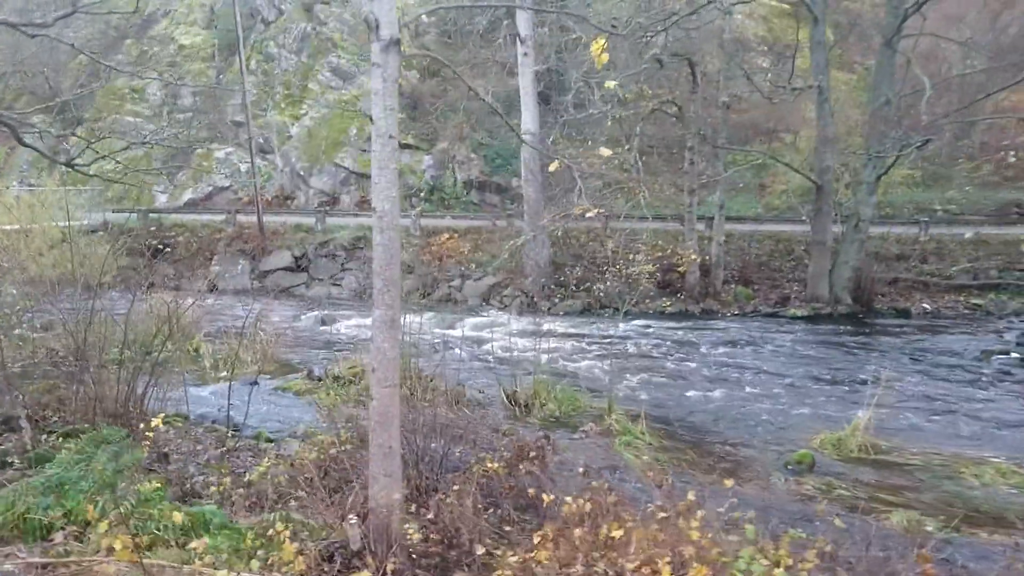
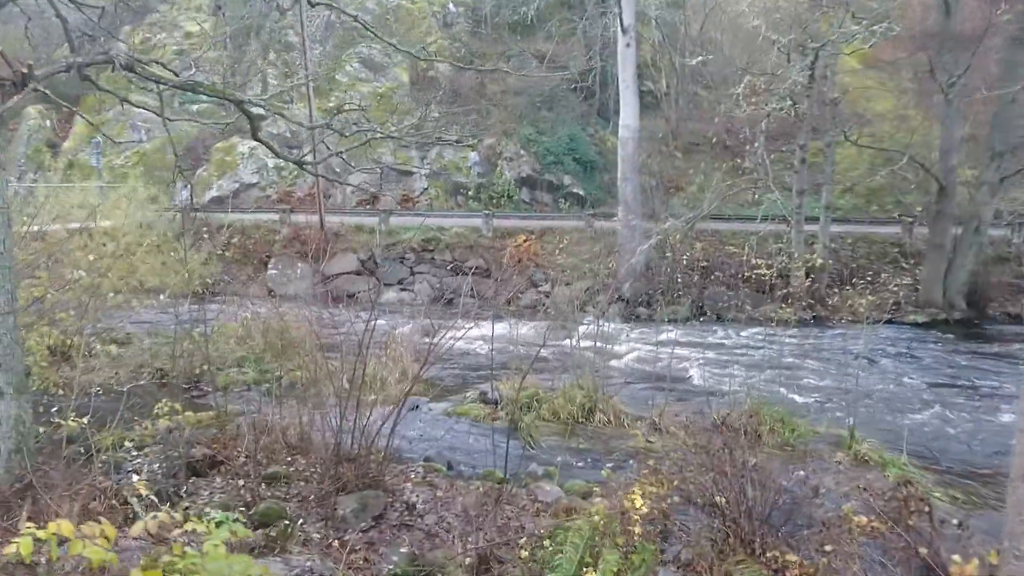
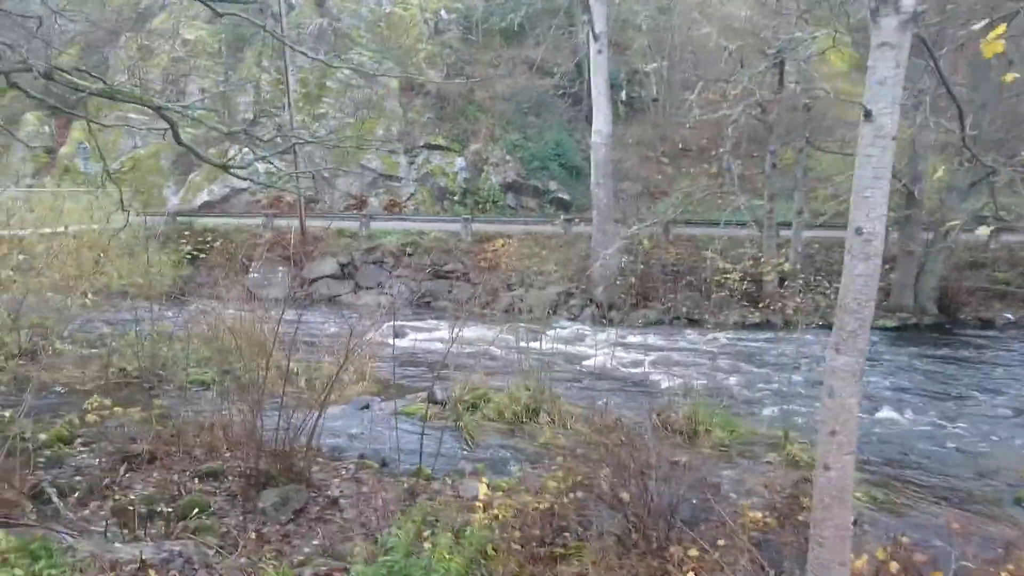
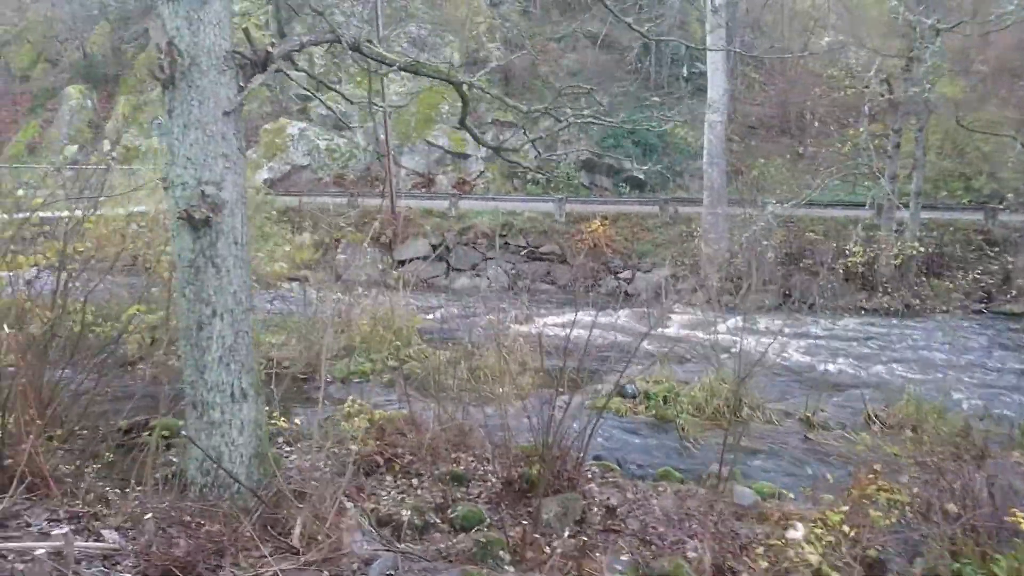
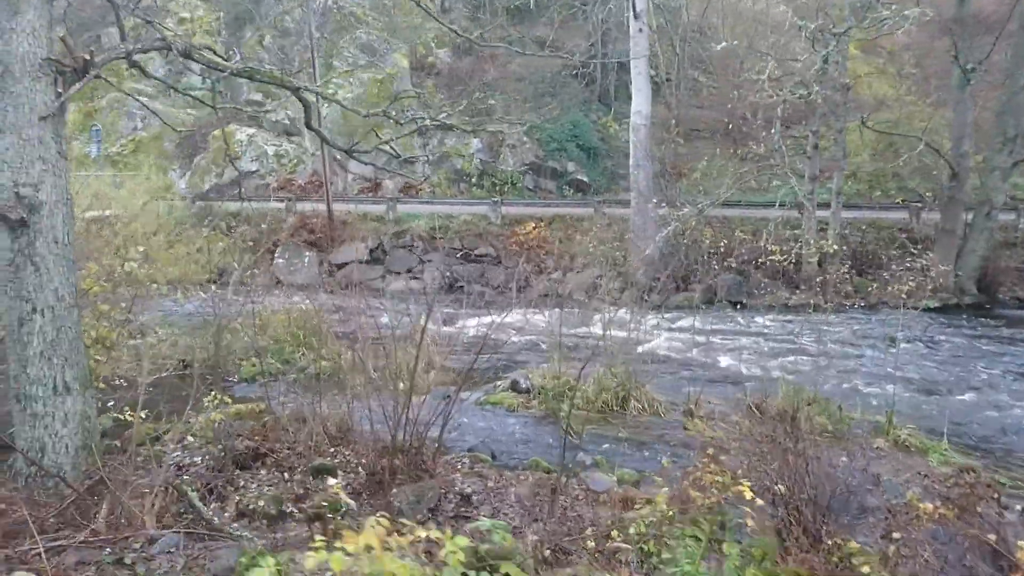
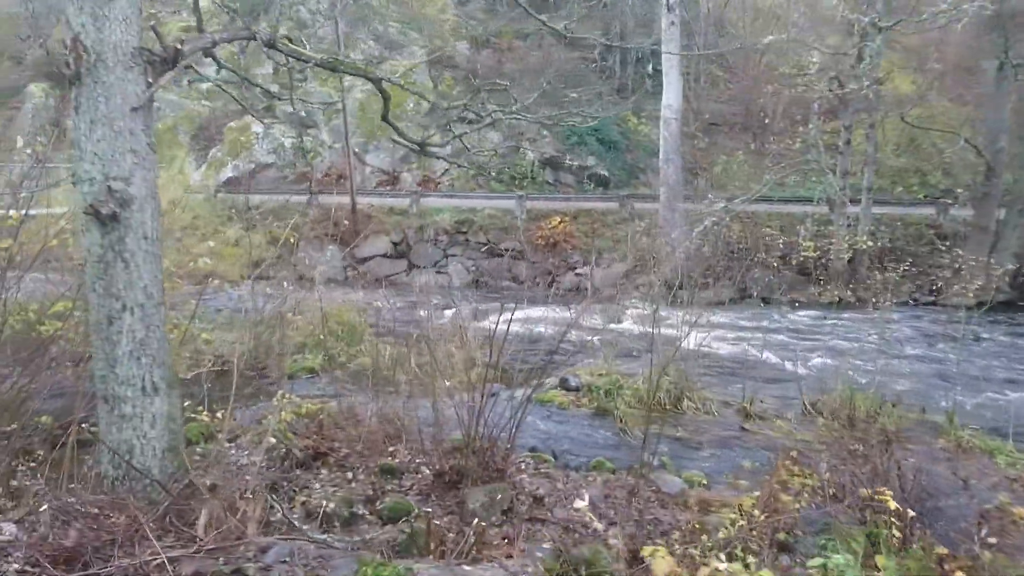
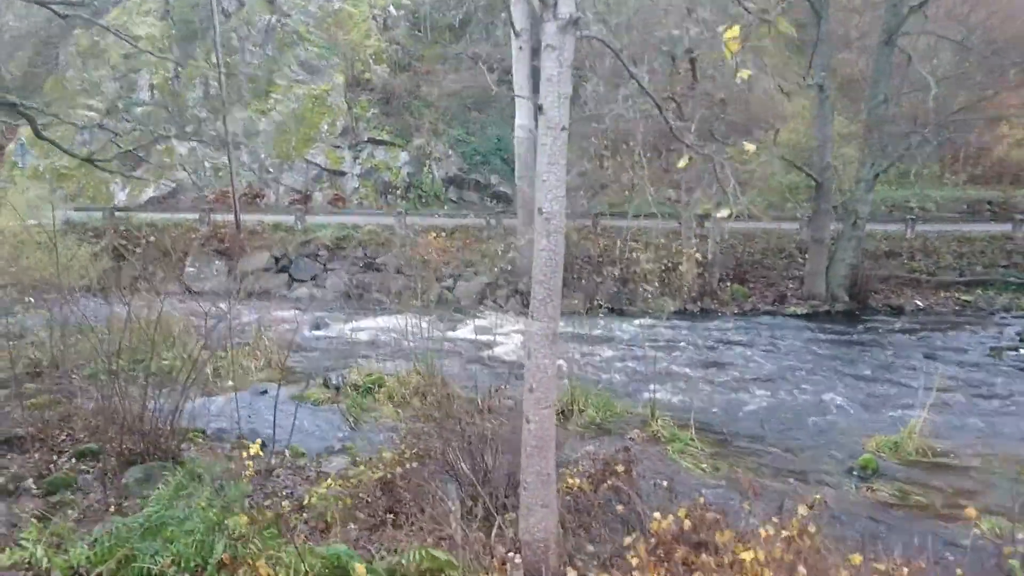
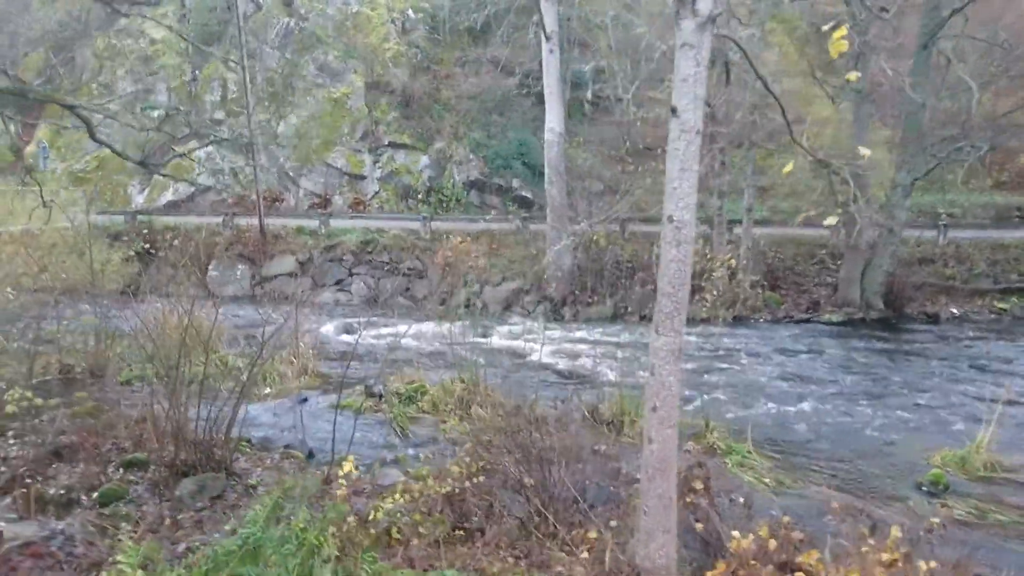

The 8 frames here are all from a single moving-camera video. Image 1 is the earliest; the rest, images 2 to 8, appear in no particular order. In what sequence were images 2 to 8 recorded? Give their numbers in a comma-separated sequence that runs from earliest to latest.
7, 8, 3, 2, 5, 6, 4
